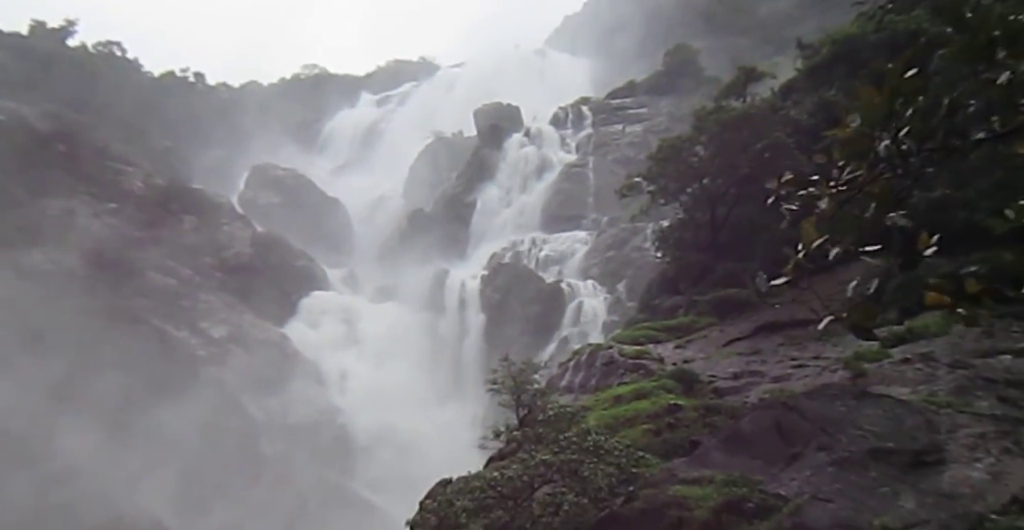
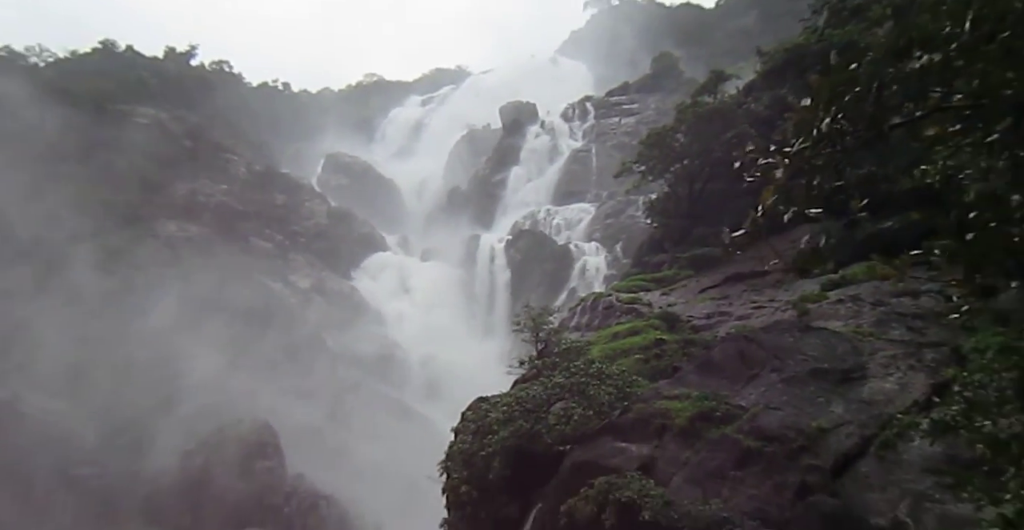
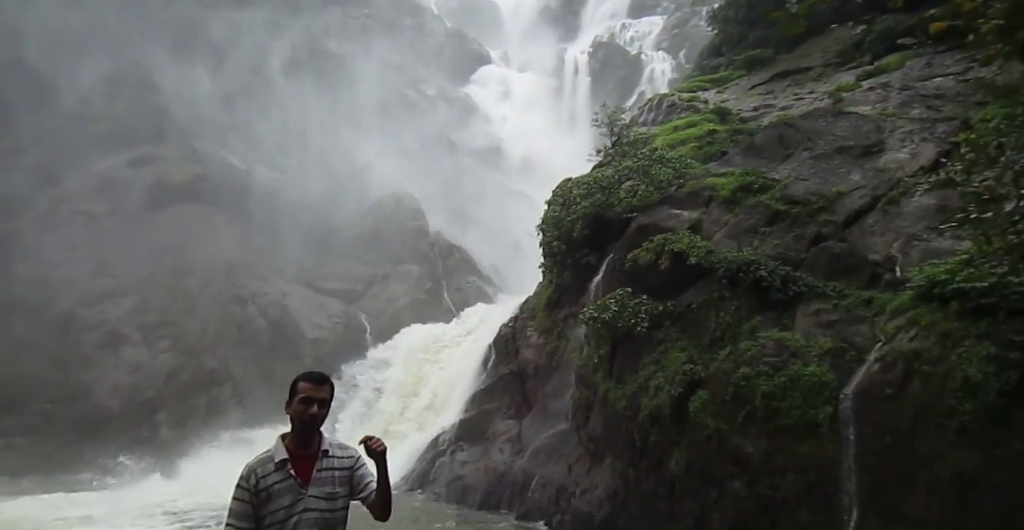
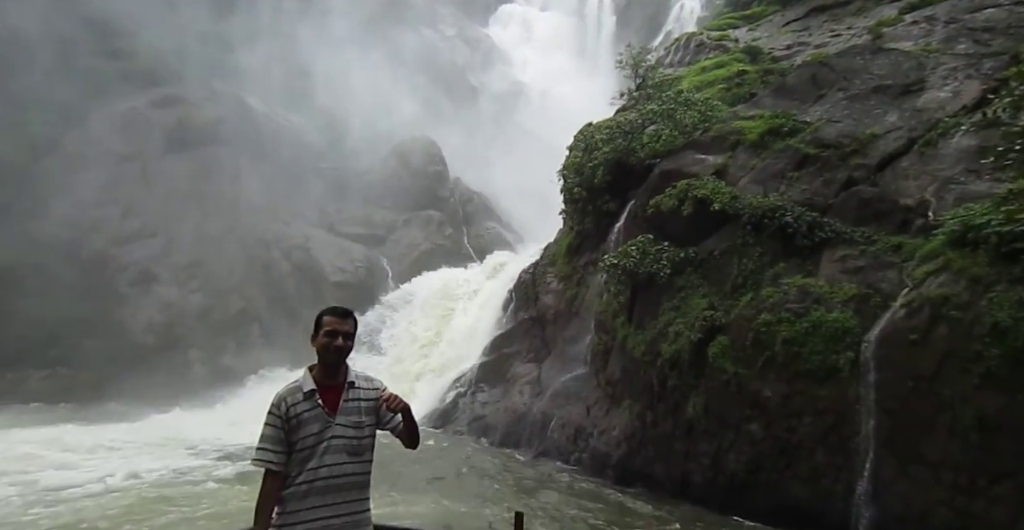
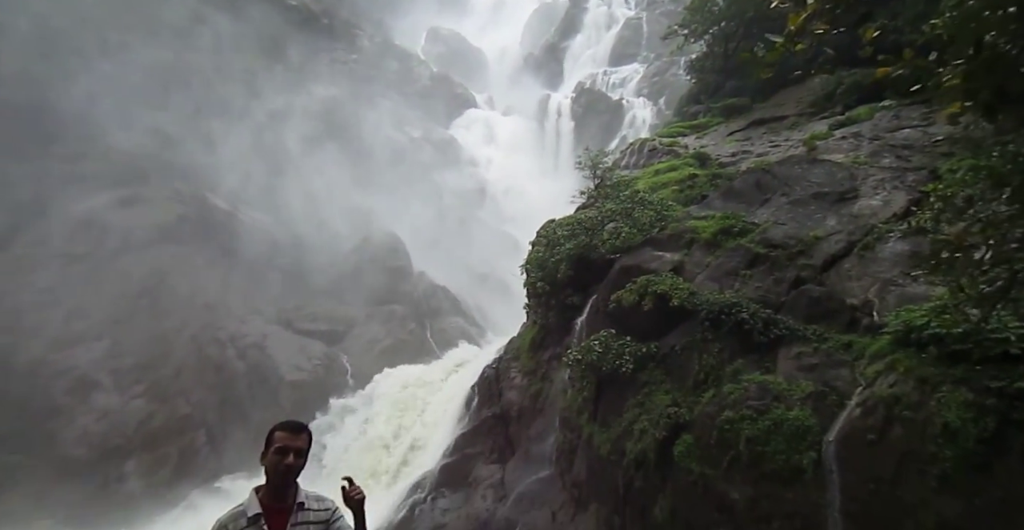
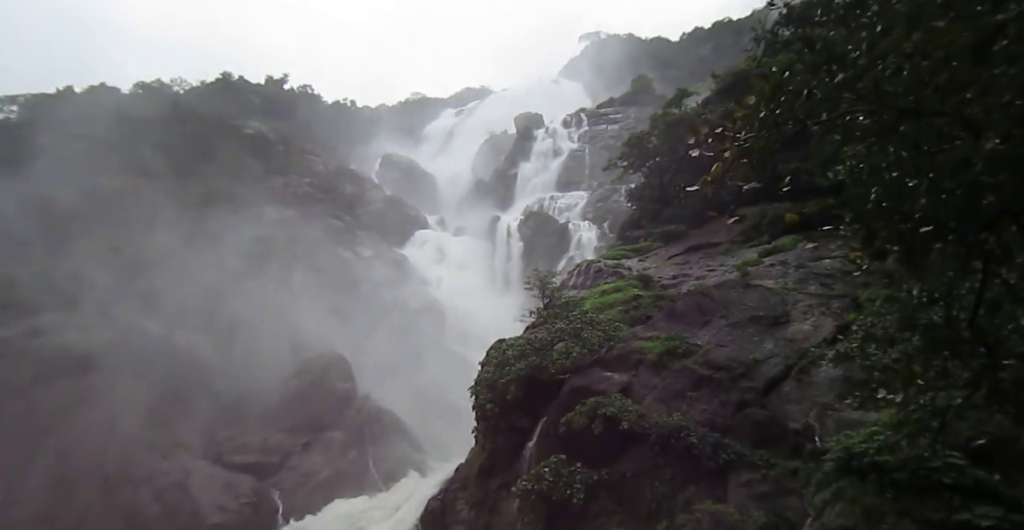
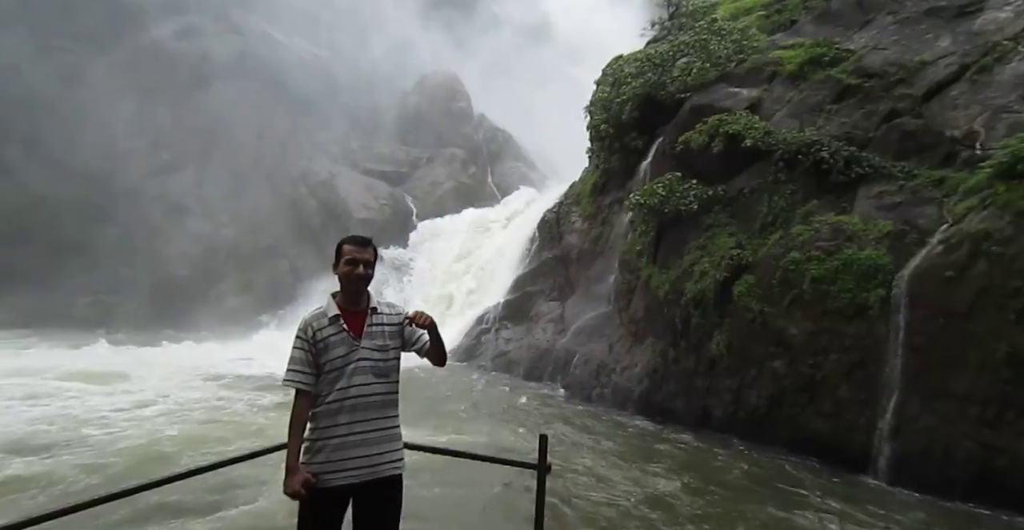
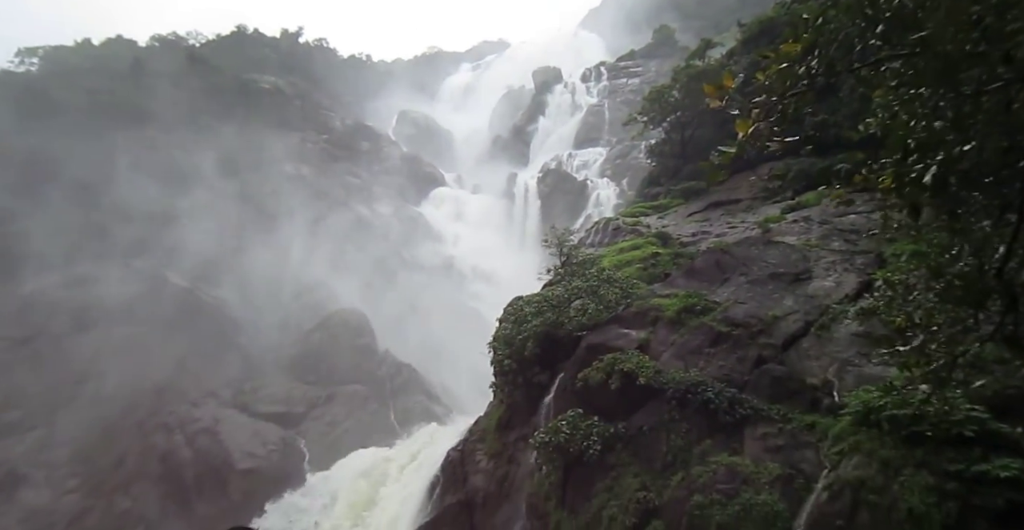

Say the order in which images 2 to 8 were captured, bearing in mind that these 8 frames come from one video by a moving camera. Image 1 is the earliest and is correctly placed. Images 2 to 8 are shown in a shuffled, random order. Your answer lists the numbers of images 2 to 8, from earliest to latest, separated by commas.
2, 6, 8, 5, 3, 4, 7
